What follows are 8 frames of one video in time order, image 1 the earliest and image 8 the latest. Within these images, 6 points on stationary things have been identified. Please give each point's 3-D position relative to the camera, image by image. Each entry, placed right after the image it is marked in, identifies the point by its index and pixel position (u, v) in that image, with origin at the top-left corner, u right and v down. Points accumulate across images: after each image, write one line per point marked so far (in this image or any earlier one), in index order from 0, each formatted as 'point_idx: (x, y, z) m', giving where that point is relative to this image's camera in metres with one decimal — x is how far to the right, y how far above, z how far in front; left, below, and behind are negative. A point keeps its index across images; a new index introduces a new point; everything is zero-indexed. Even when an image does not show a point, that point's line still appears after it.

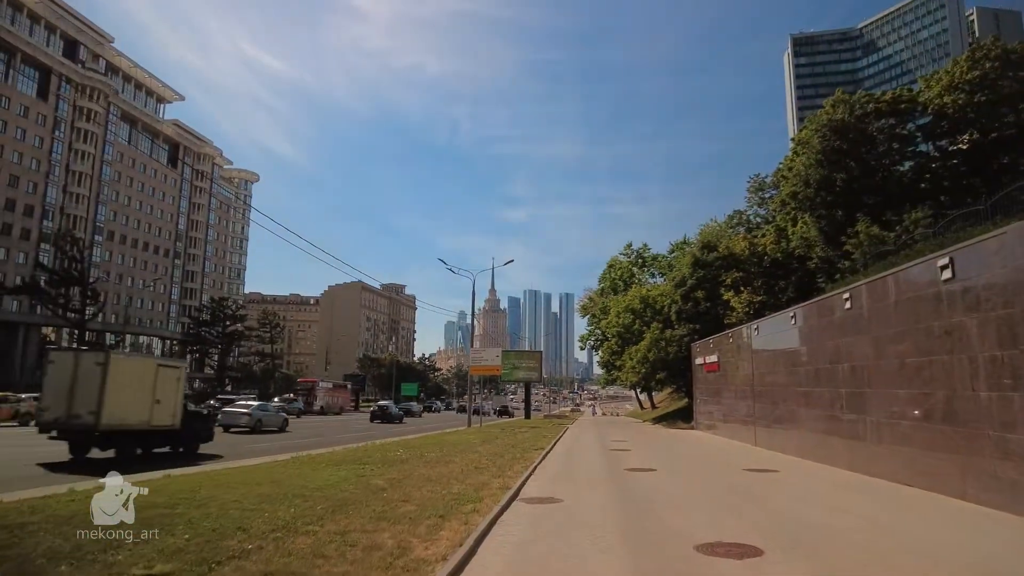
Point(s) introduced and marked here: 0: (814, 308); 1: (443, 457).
0: (+7.7, -0.5, +16.9) m
1: (-1.8, -4.4, +17.2) m
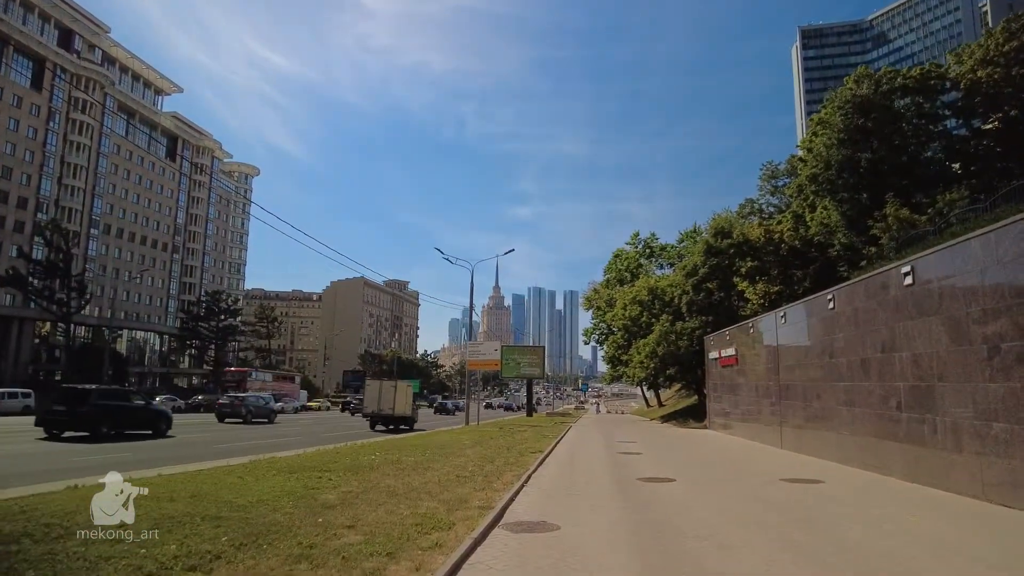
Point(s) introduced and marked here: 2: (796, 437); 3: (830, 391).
0: (+7.5, 0.0, +14.4) m
1: (-2.0, -3.9, +14.8) m
2: (+8.1, -4.3, +19.0) m
3: (+7.7, -2.5, +16.2) m
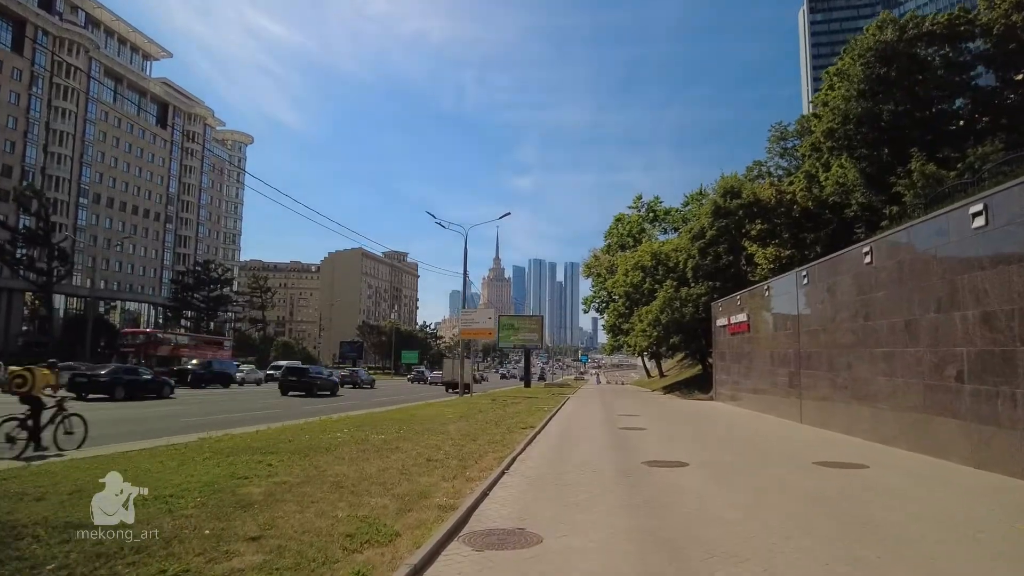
0: (+7.2, +1.0, +12.1) m
1: (-2.3, -3.0, +12.7) m
2: (+7.8, -3.1, +16.9) m
3: (+7.4, -1.5, +14.0) m
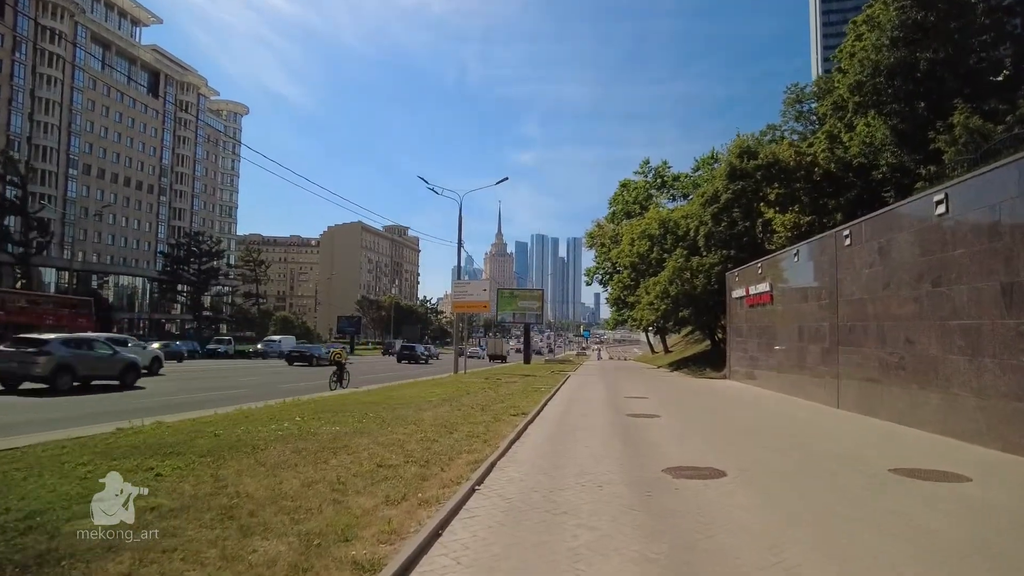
0: (+6.9, +1.6, +9.4) m
1: (-2.5, -2.3, +10.1) m
2: (+7.5, -2.3, +14.3) m
3: (+7.2, -0.8, +11.4) m
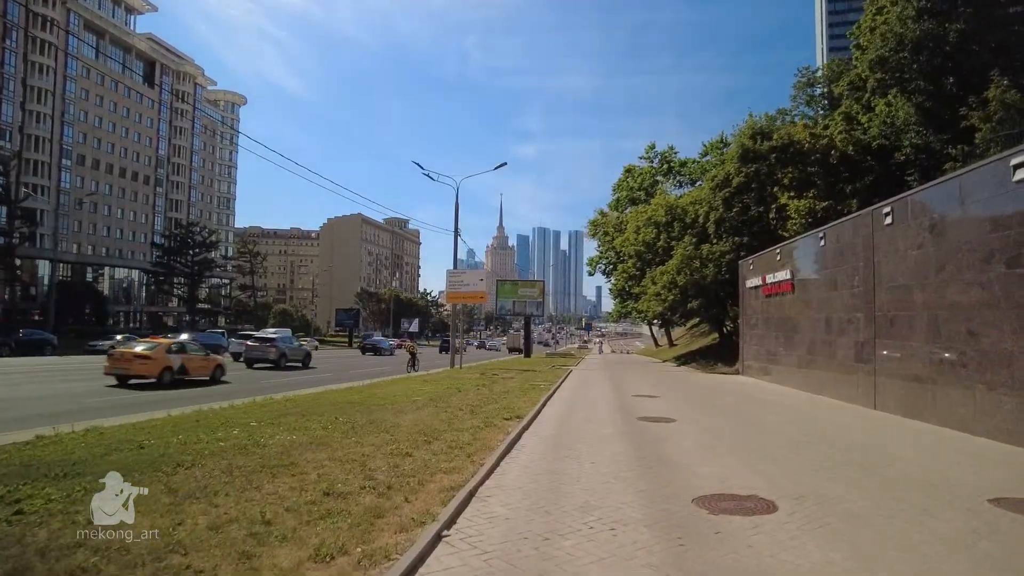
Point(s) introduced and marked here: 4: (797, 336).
0: (+6.8, +1.8, +7.5) m
1: (-2.7, -2.0, +8.3) m
2: (+7.4, -2.0, +12.5) m
3: (+7.1, -0.5, +9.5) m
4: (+8.4, -1.4, +19.7) m
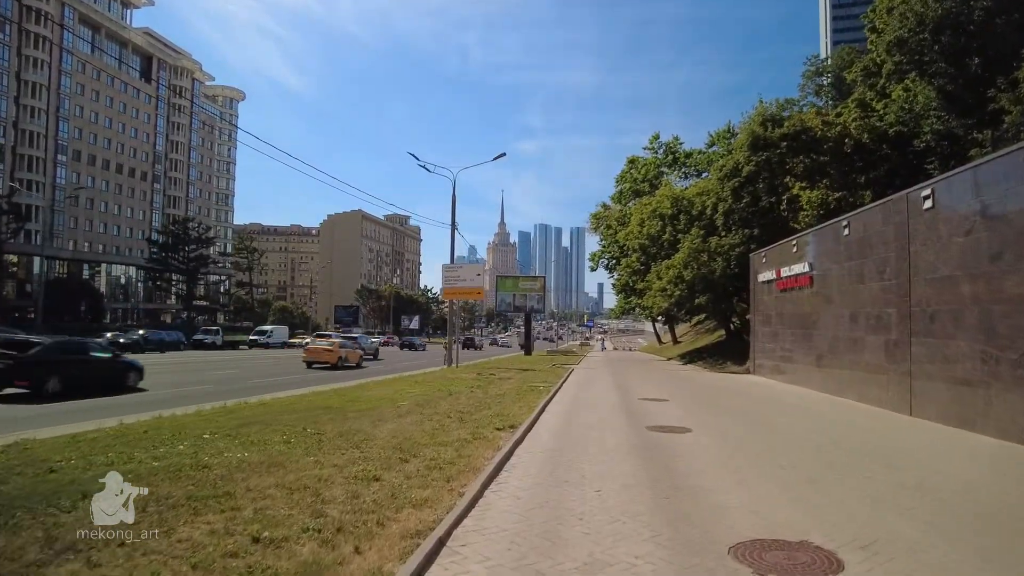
0: (+6.7, +1.9, +6.0) m
1: (-2.8, -1.9, +6.9) m
2: (+7.3, -1.9, +11.0) m
3: (+6.9, -0.4, +8.1) m
4: (+8.3, -1.2, +18.2) m
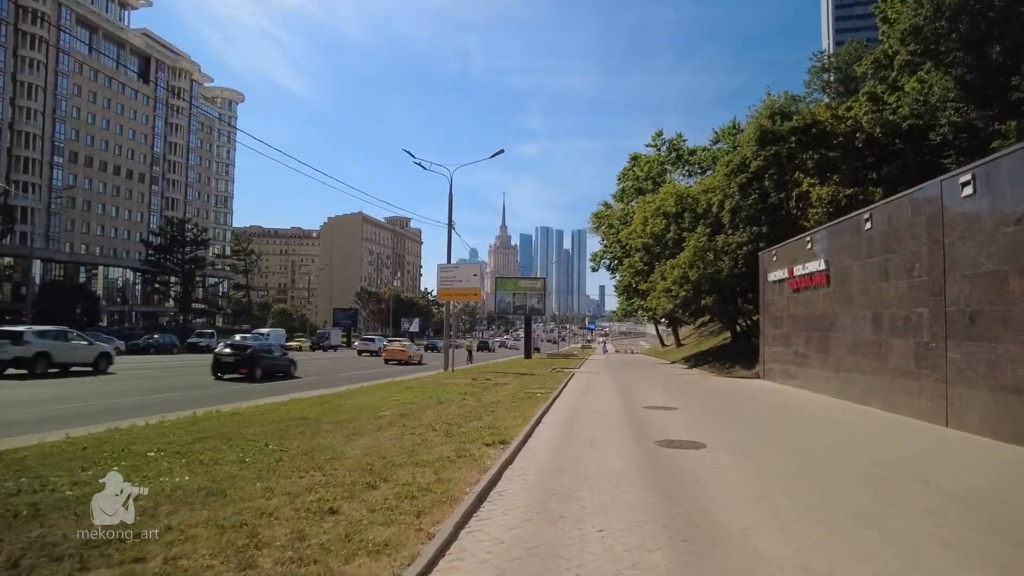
0: (+6.5, +2.0, +4.8) m
1: (-2.9, -1.9, +5.7) m
2: (+7.2, -1.8, +9.8) m
3: (+6.8, -0.3, +6.8) m
4: (+8.2, -1.2, +17.0) m
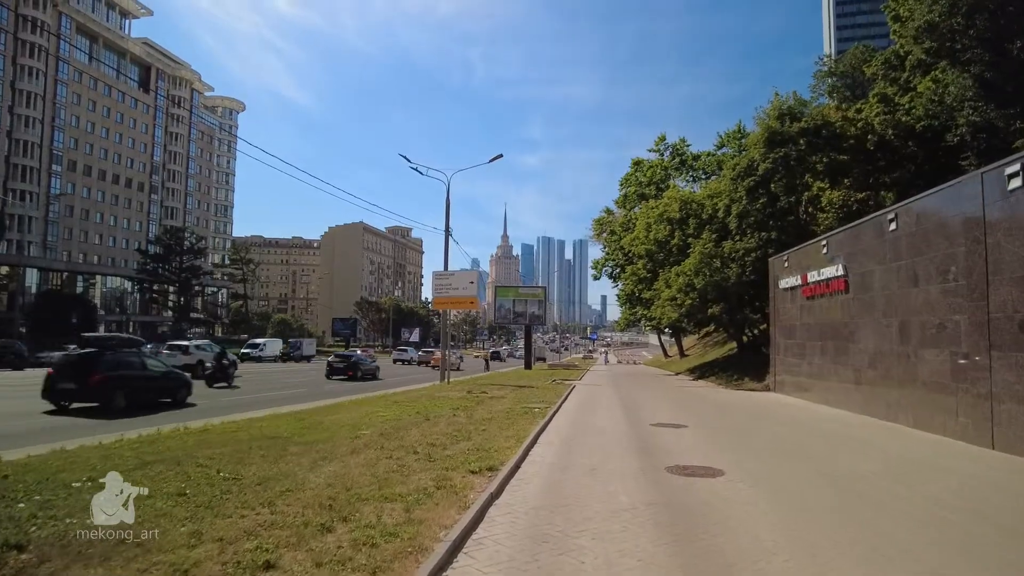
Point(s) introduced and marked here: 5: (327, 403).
0: (+6.4, +2.0, +3.7) m
1: (-3.1, -1.9, +4.5) m
2: (+7.1, -1.9, +8.6) m
3: (+6.7, -0.3, +5.7) m
4: (+8.1, -1.4, +15.8) m
5: (-5.0, -3.1, +18.0) m
